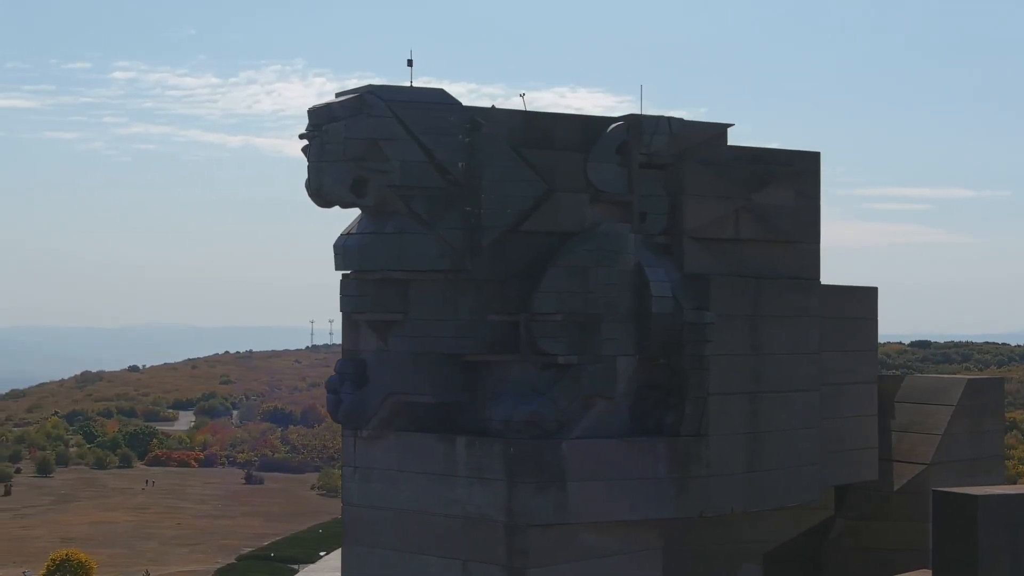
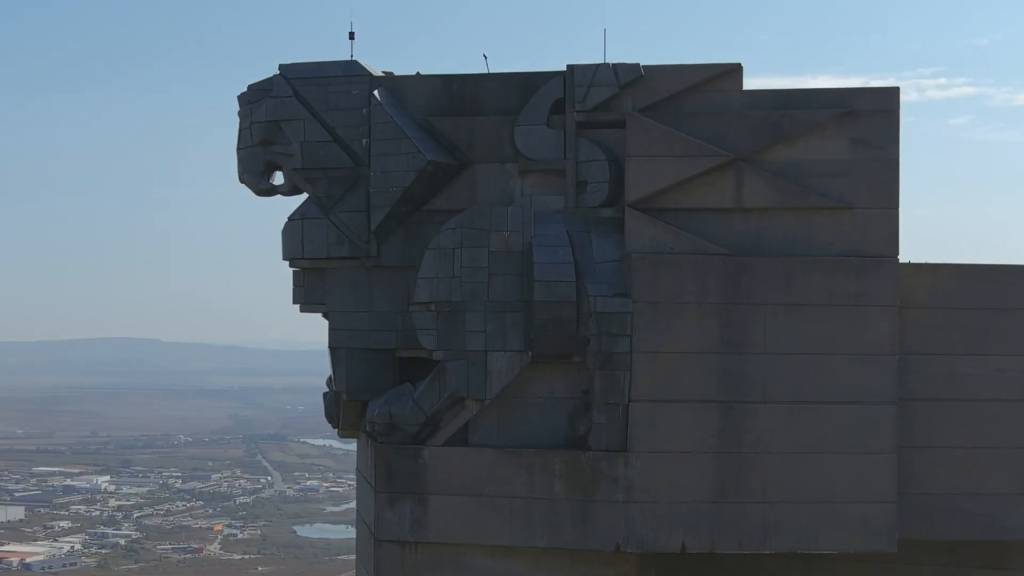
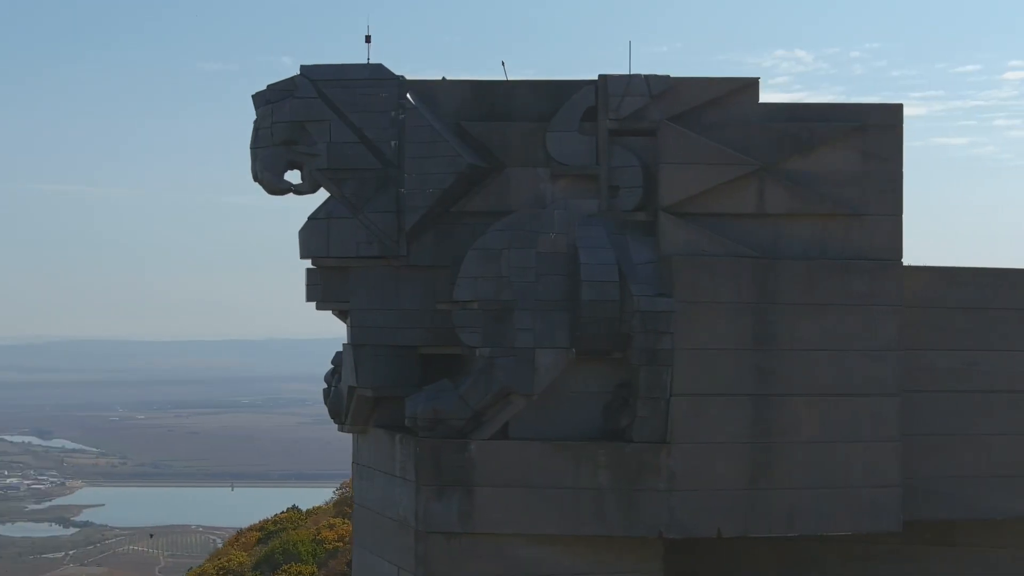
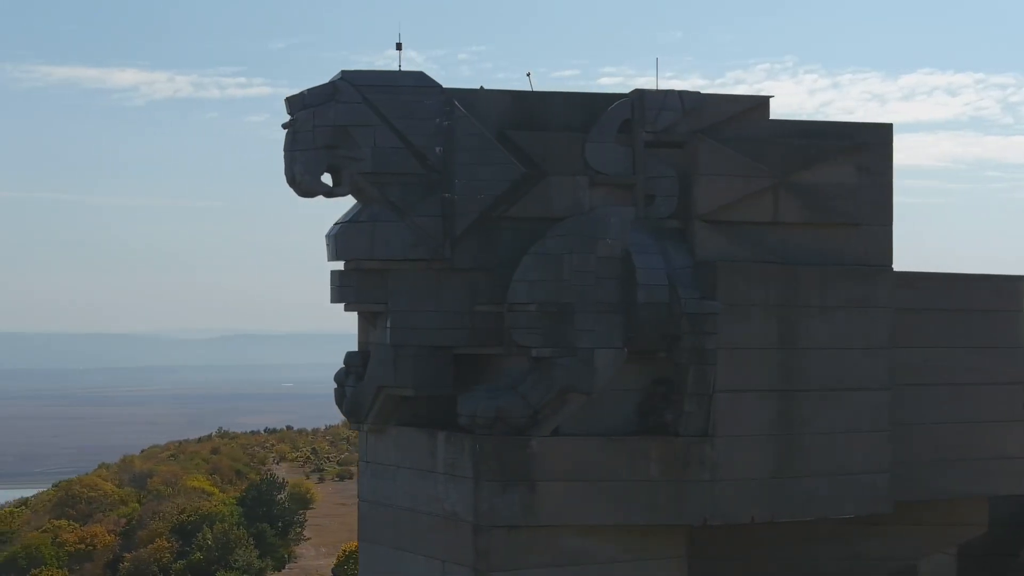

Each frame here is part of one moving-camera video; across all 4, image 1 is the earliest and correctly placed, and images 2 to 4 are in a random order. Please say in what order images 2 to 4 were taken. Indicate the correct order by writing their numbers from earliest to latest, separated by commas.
4, 3, 2
